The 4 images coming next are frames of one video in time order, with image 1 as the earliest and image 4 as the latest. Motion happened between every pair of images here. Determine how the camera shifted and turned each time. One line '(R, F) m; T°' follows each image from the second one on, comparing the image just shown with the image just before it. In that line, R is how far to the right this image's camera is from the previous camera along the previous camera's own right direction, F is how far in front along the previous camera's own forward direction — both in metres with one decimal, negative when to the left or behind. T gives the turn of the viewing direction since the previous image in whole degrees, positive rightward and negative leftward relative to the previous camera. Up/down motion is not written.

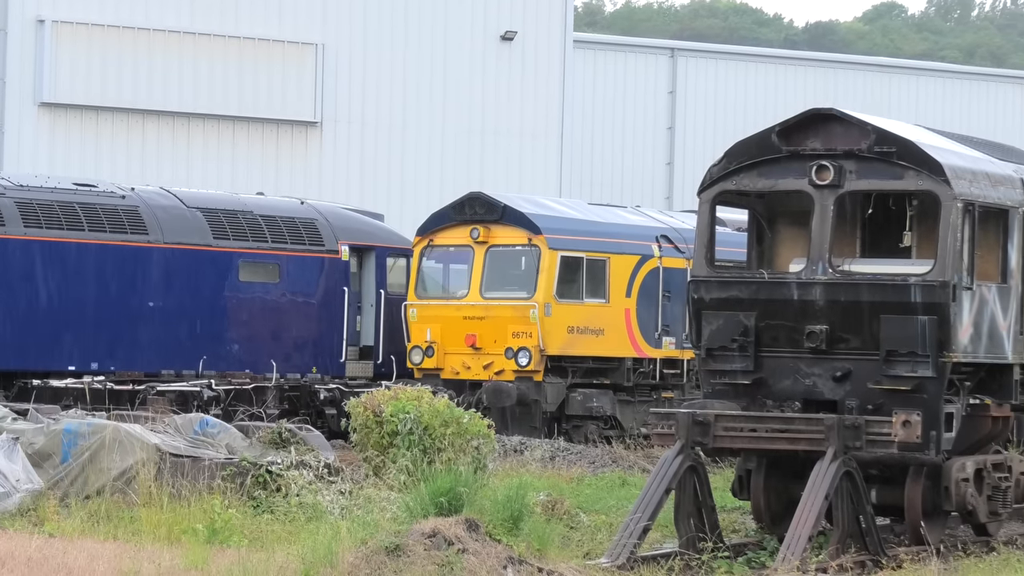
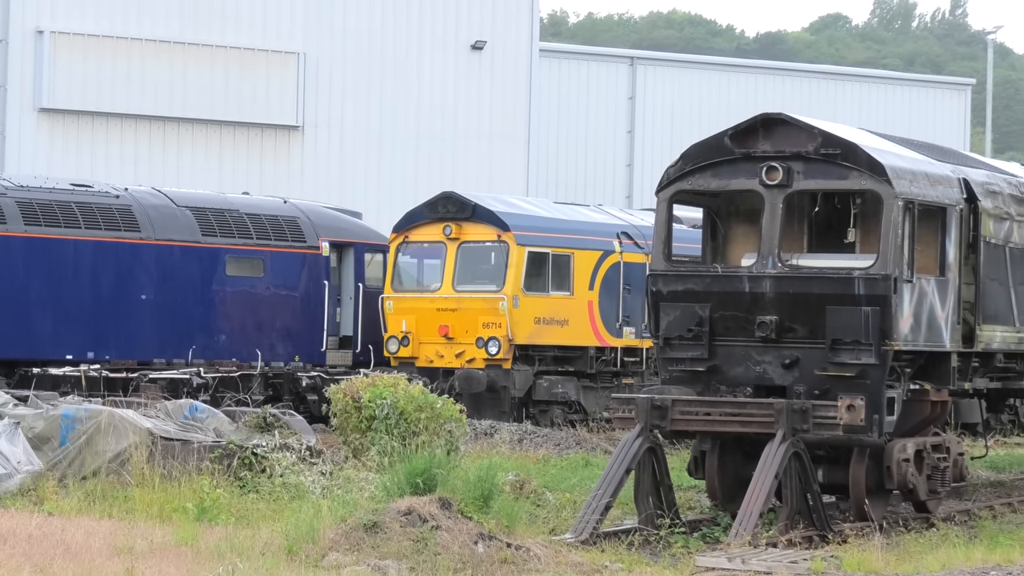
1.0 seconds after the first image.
(+0.2, -0.7) m; 0°
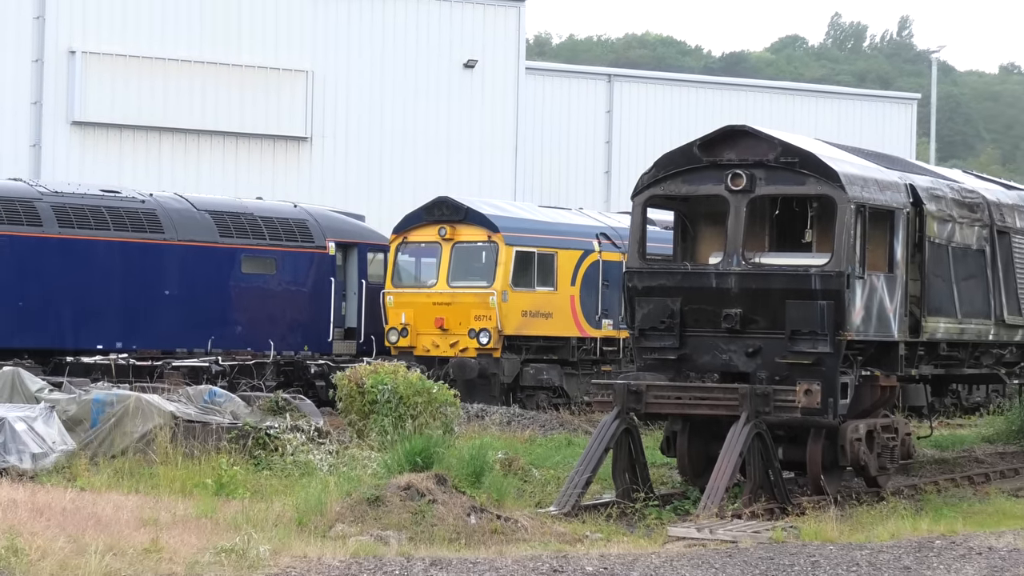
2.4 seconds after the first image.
(+0.1, -1.2) m; 0°
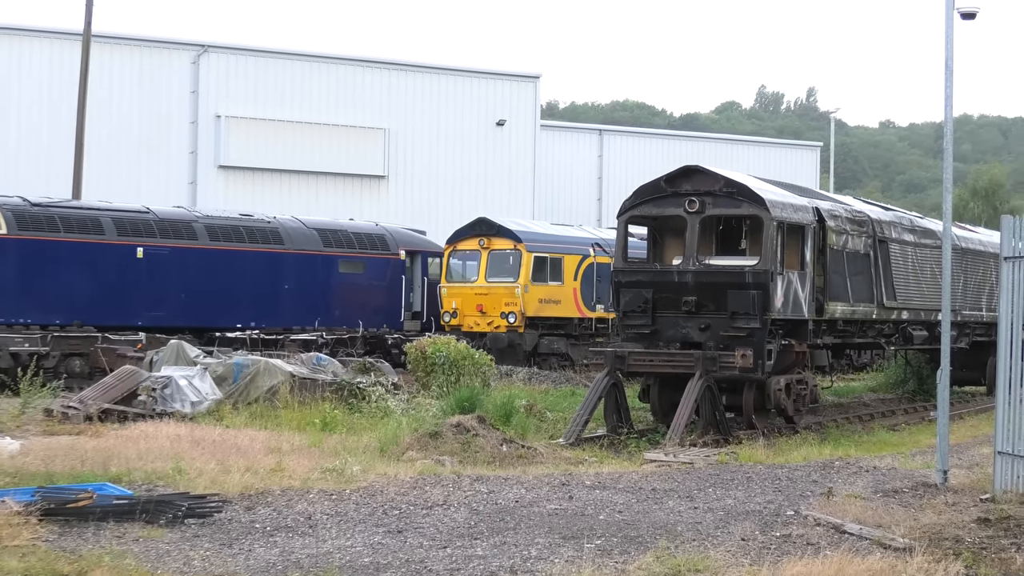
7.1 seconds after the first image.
(+0.4, -5.0) m; -2°
